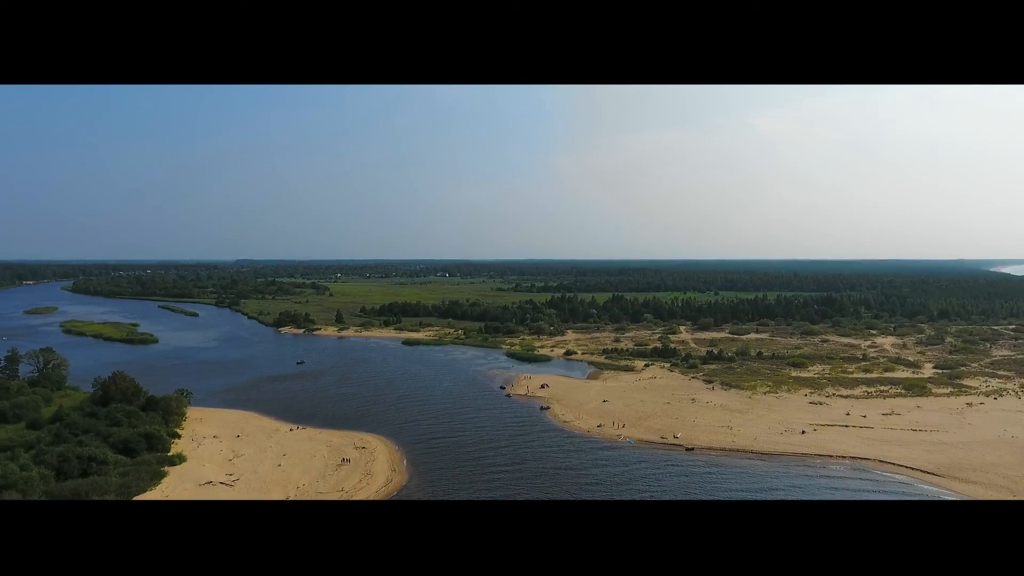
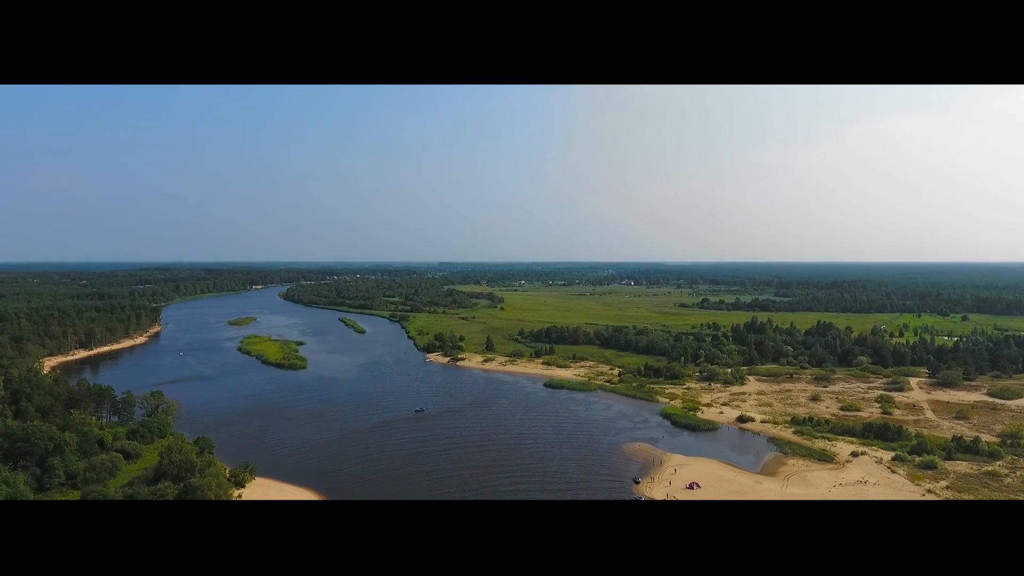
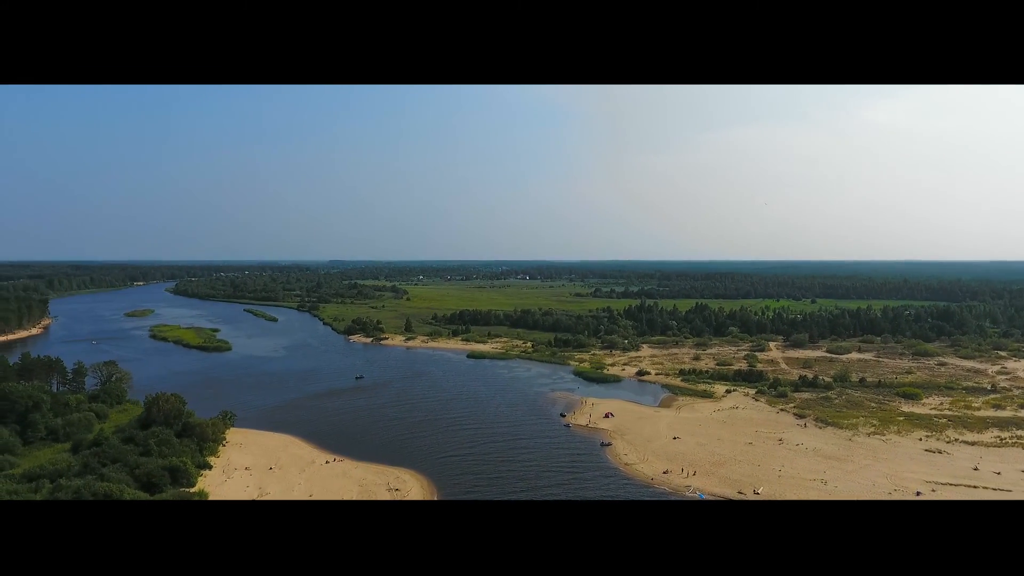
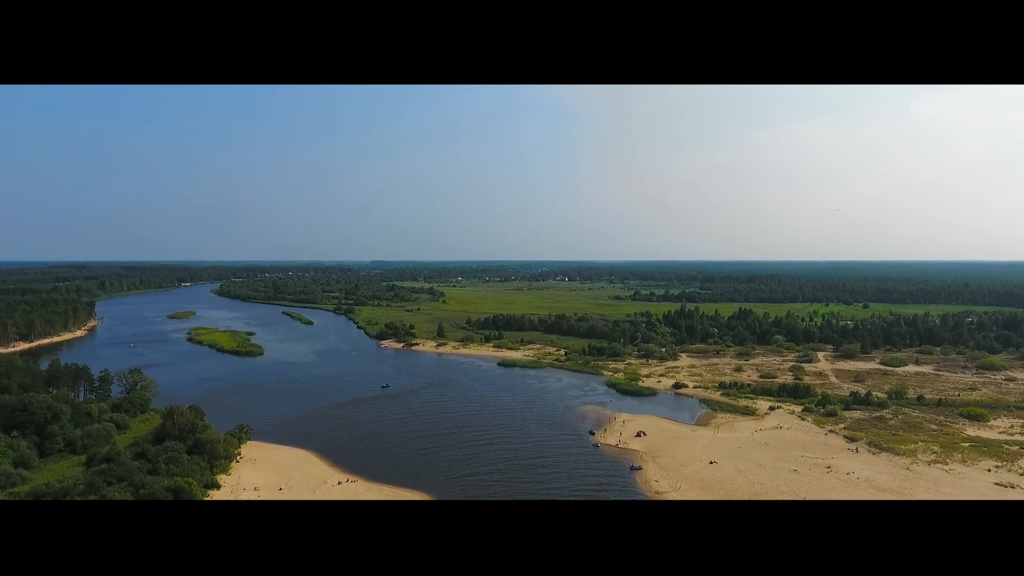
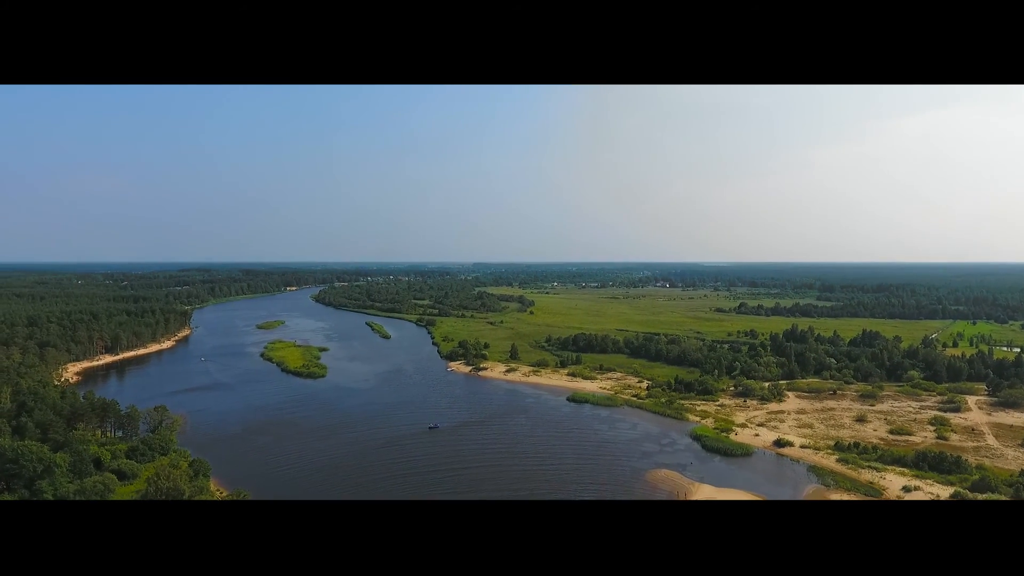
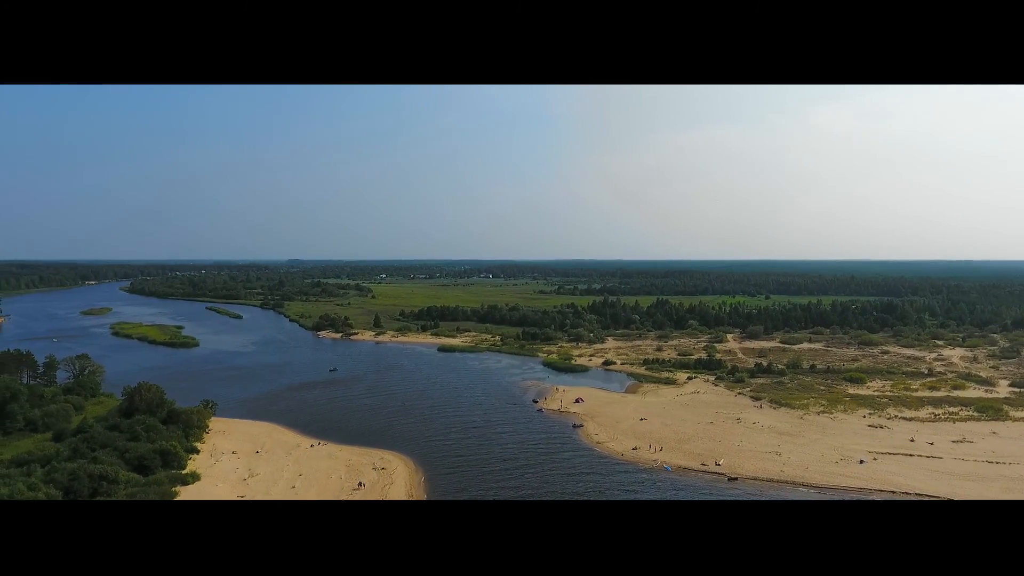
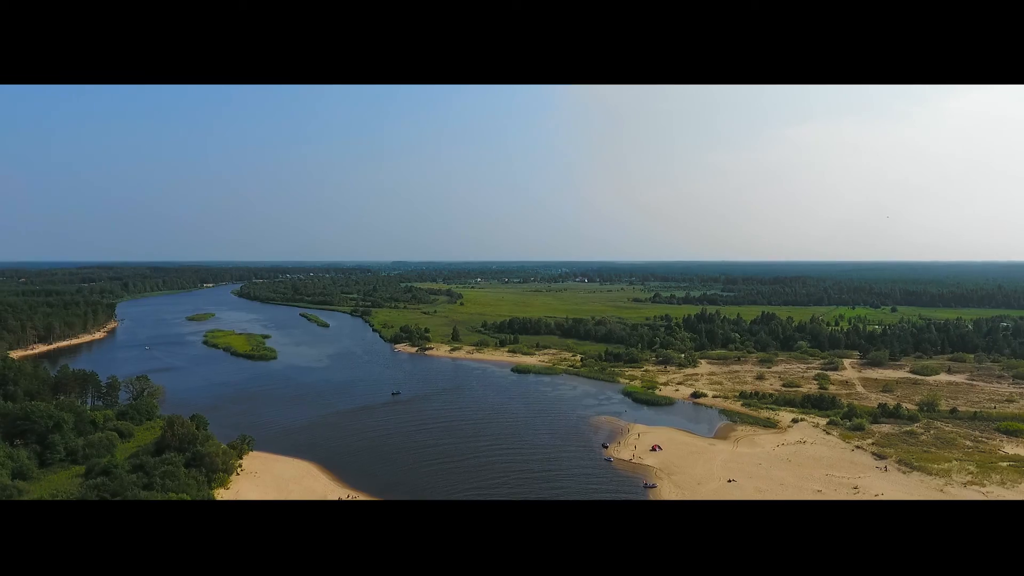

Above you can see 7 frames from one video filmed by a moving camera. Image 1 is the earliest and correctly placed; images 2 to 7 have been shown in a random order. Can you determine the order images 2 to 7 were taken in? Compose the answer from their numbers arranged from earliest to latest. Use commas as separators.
6, 3, 4, 7, 2, 5
